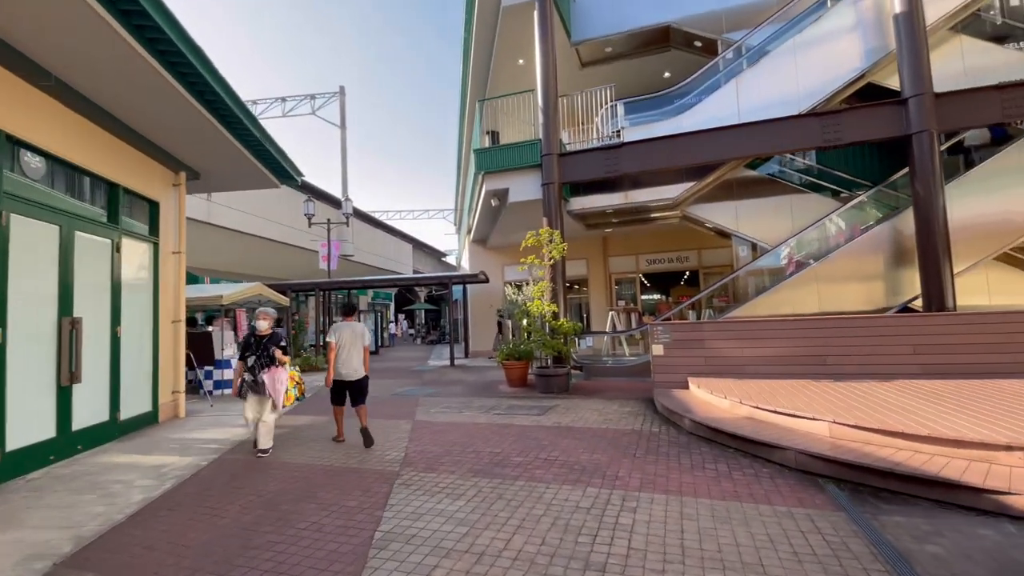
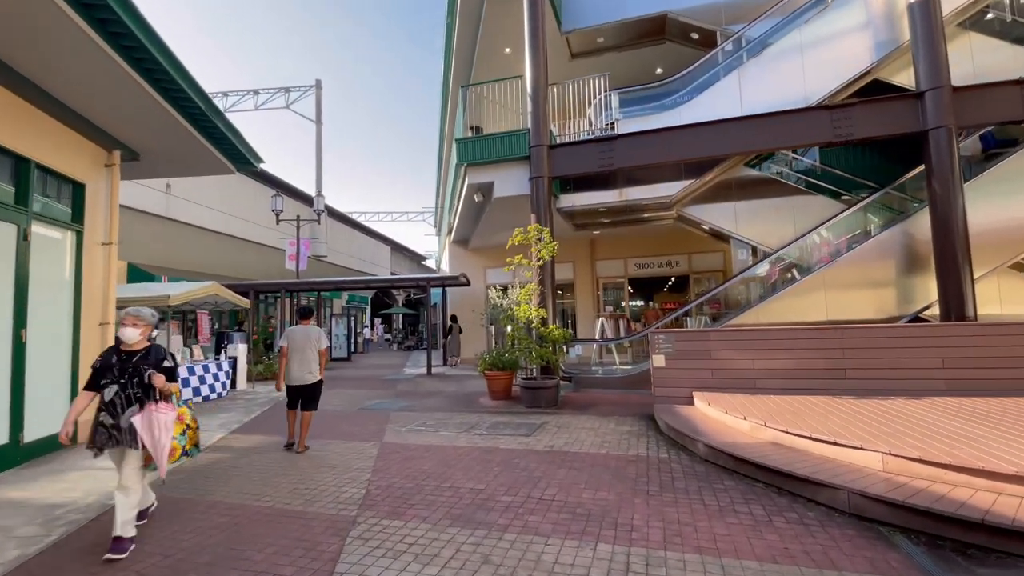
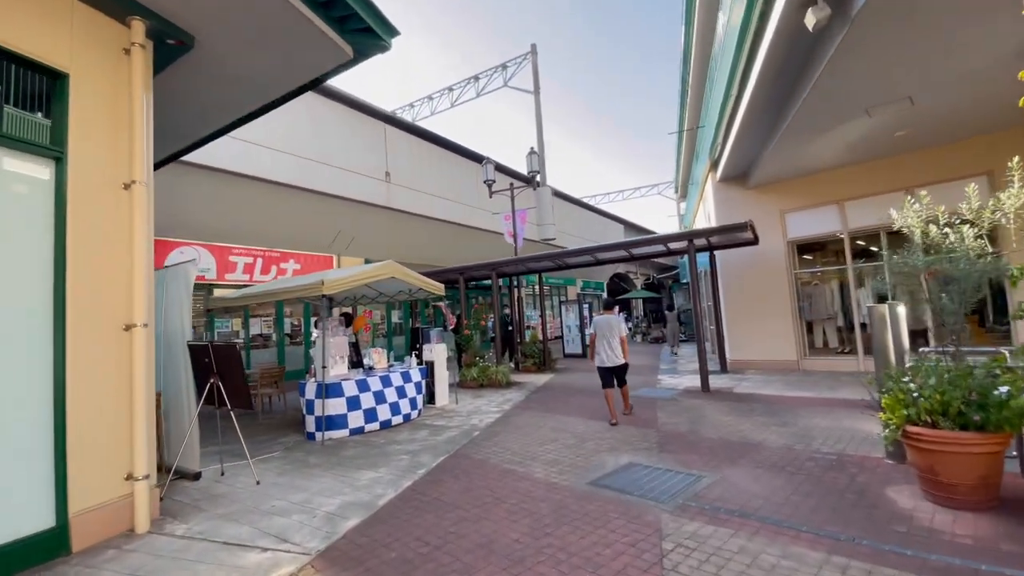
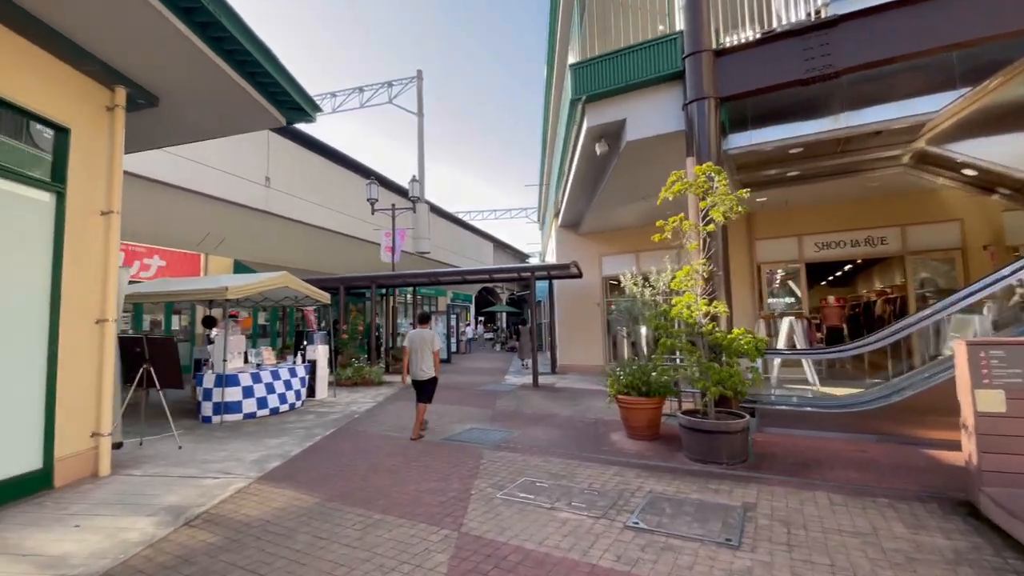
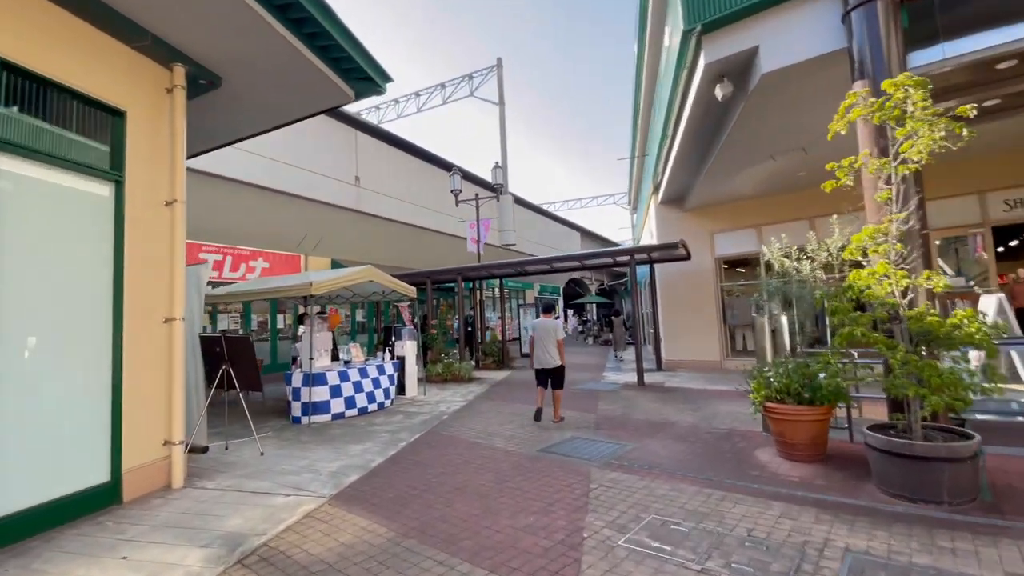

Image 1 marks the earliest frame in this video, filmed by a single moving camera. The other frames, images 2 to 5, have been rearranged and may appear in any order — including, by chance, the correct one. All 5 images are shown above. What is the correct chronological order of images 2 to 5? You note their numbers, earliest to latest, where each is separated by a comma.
2, 4, 5, 3
